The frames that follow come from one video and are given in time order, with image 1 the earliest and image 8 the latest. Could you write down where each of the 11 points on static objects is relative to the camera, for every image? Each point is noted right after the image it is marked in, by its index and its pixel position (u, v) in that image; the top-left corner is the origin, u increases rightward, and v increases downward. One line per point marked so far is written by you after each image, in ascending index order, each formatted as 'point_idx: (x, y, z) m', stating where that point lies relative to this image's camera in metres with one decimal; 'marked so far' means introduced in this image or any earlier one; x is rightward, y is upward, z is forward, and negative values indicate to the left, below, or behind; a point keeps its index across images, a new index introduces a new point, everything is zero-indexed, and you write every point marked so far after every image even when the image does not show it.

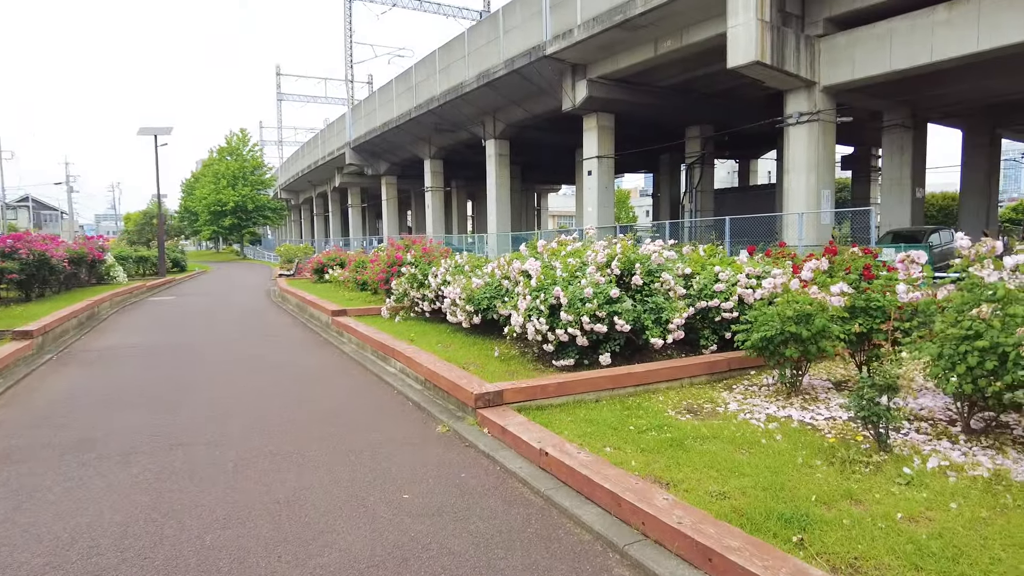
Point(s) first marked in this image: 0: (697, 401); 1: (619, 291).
0: (+1.5, -0.9, +5.5) m
1: (+1.0, 0.0, +6.1) m
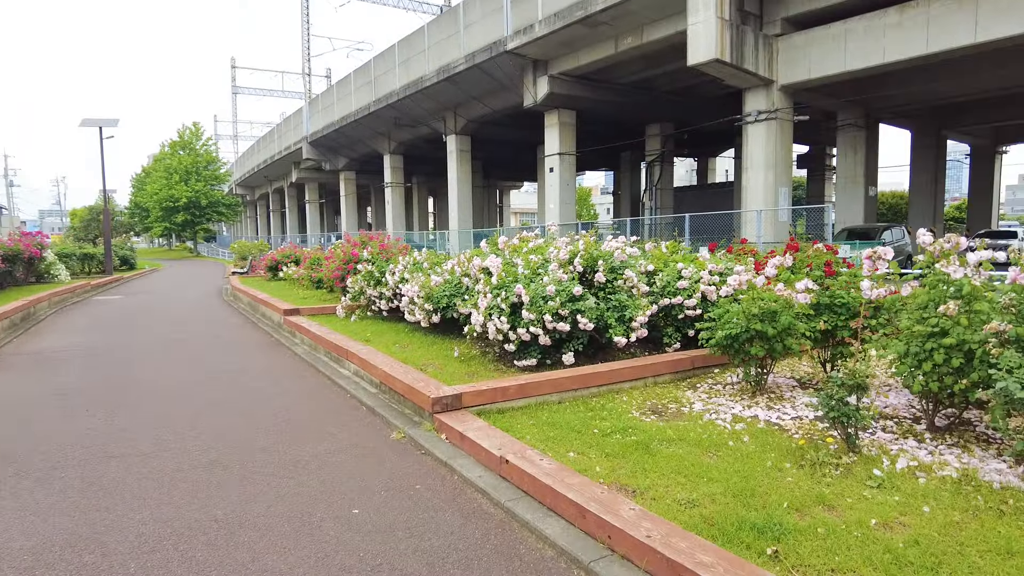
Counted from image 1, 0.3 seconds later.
0: (+1.2, -0.9, +5.3) m
1: (+0.6, 0.0, +6.0) m
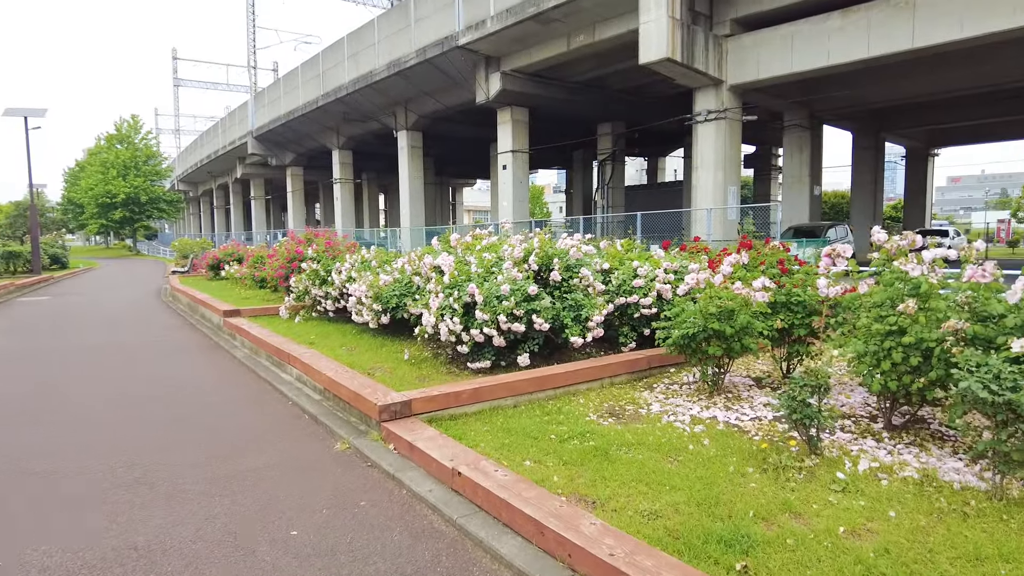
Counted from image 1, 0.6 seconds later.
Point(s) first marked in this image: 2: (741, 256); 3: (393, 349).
0: (+0.8, -0.9, +5.2) m
1: (+0.2, 0.0, +5.8) m
2: (+2.0, +0.3, +5.7) m
3: (-1.2, -0.6, +6.8) m
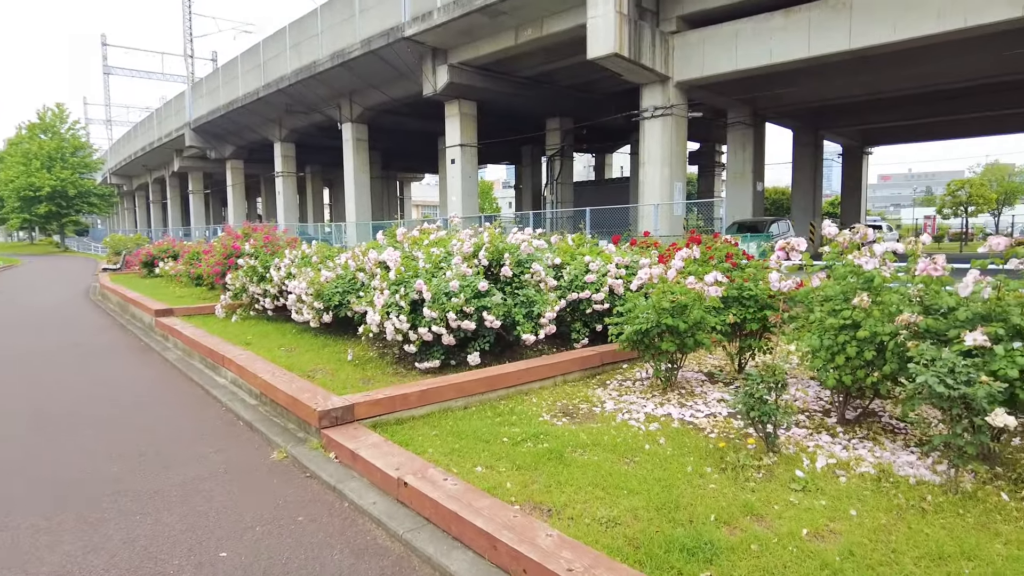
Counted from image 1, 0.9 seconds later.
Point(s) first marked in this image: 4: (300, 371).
0: (+0.5, -0.9, +5.0) m
1: (-0.2, 0.0, +5.6) m
2: (+1.6, +0.3, +5.6) m
3: (-1.7, -0.6, +6.5) m
4: (-1.8, -0.7, +5.6) m
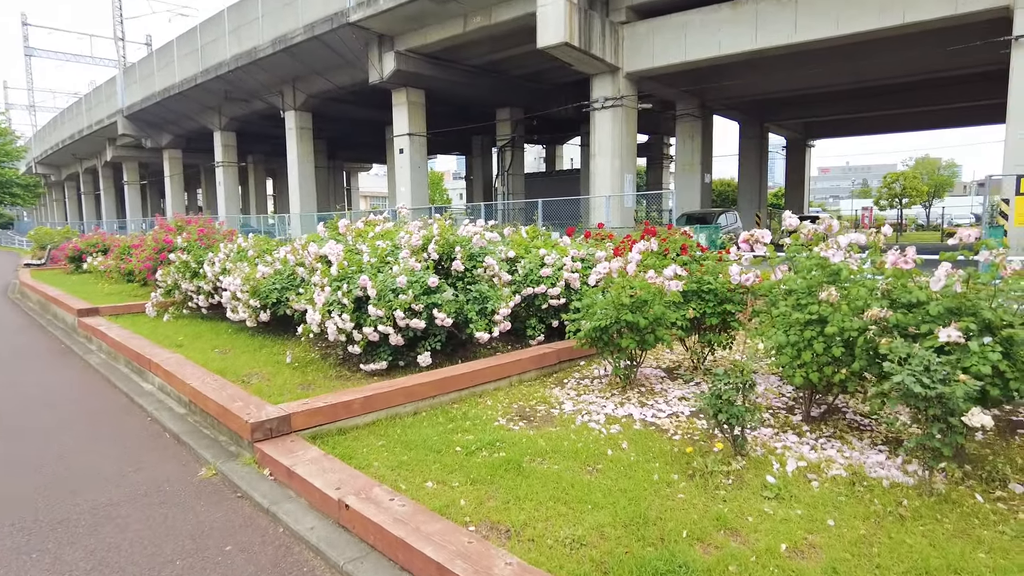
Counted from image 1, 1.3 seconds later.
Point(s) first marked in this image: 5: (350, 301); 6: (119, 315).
0: (+0.1, -0.8, +4.8) m
1: (-0.6, +0.1, +5.2) m
2: (+1.2, +0.4, +5.4) m
3: (-2.2, -0.6, +6.1) m
4: (-2.2, -0.7, +5.2) m
5: (-1.3, -0.1, +5.3) m
6: (-5.4, -0.4, +9.0) m
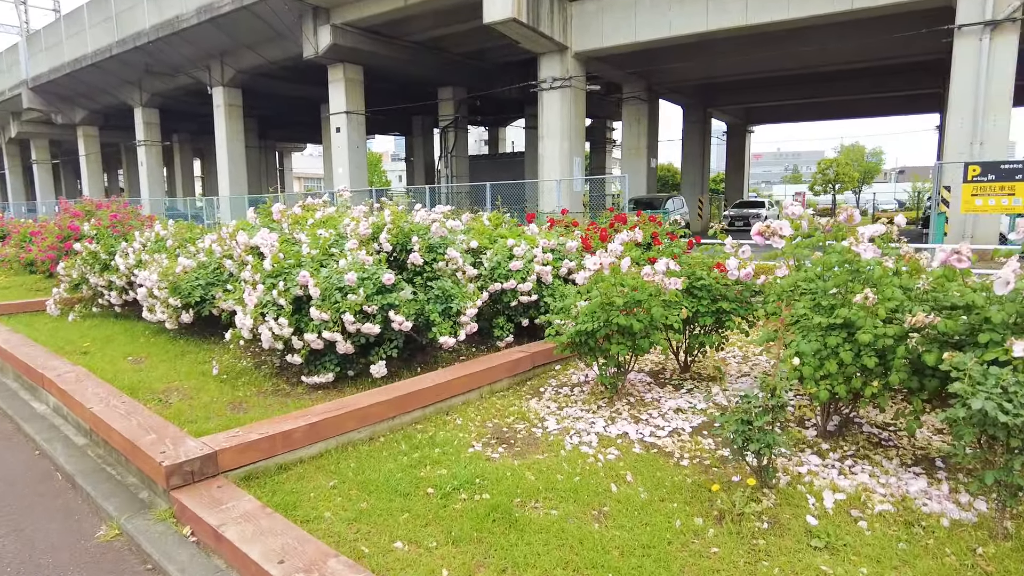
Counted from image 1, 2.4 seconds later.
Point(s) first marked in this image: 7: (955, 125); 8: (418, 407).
0: (0.0, -0.8, +4.1) m
1: (-0.8, +0.1, +4.5) m
2: (+0.9, +0.4, +4.8) m
3: (-2.5, -0.6, +5.2) m
4: (-2.4, -0.7, +4.3) m
5: (-1.5, -0.1, +4.5) m
6: (-5.9, -0.3, +7.8) m
7: (+9.2, +3.4, +13.7) m
8: (-0.6, -0.7, +4.0) m
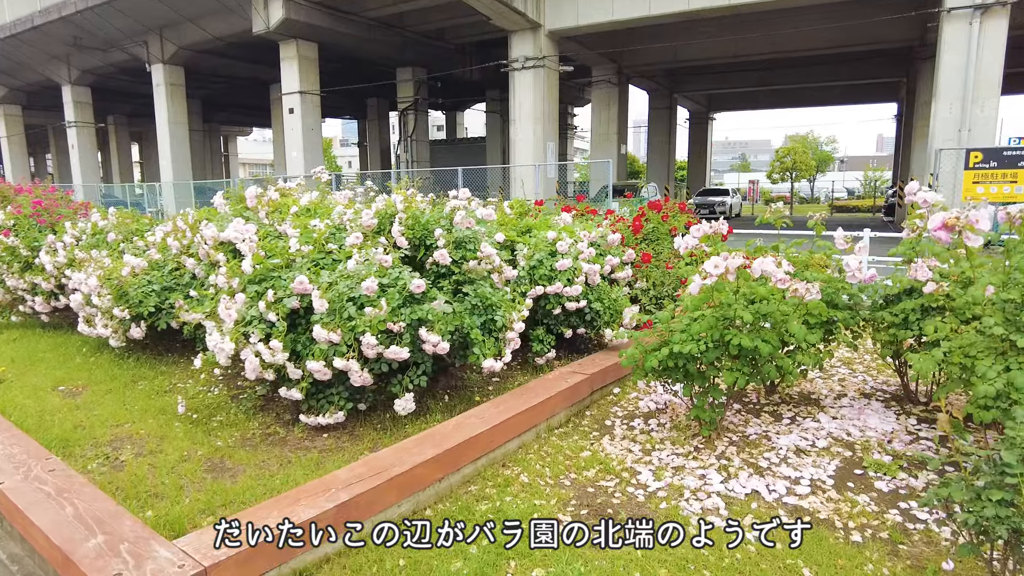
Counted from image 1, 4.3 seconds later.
0: (+0.3, -0.9, +3.1) m
1: (-0.5, 0.0, +3.4) m
2: (+1.2, +0.4, +3.9) m
3: (-2.2, -0.6, +4.0) m
4: (-2.0, -0.8, +3.1) m
5: (-1.2, -0.2, +3.4) m
6: (-5.8, -0.3, +6.3) m
7: (+8.8, +3.6, +13.3) m
8: (-0.2, -0.8, +3.0) m
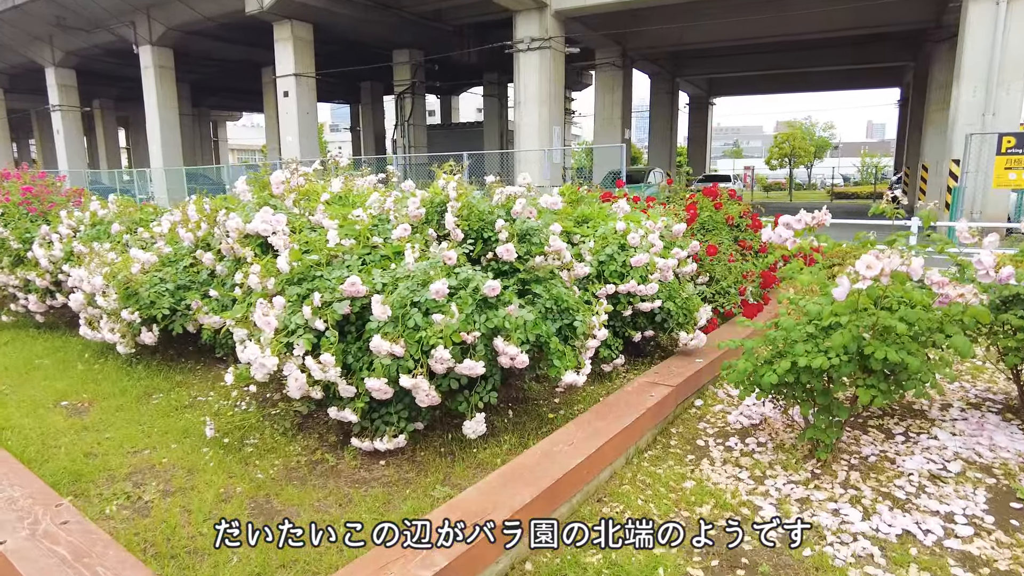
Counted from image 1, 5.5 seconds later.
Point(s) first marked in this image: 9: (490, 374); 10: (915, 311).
0: (+0.7, -0.9, +2.6) m
1: (-0.1, 0.0, +2.9) m
2: (+1.6, +0.4, +3.4) m
3: (-1.8, -0.6, +3.5) m
4: (-1.6, -0.8, +2.6) m
5: (-0.8, -0.2, +2.9) m
6: (-5.4, -0.3, +5.7) m
7: (+9.0, +3.8, +12.8) m
8: (+0.2, -0.8, +2.5) m
9: (-0.1, -0.4, +3.0) m
10: (+1.5, -0.1, +2.7) m
